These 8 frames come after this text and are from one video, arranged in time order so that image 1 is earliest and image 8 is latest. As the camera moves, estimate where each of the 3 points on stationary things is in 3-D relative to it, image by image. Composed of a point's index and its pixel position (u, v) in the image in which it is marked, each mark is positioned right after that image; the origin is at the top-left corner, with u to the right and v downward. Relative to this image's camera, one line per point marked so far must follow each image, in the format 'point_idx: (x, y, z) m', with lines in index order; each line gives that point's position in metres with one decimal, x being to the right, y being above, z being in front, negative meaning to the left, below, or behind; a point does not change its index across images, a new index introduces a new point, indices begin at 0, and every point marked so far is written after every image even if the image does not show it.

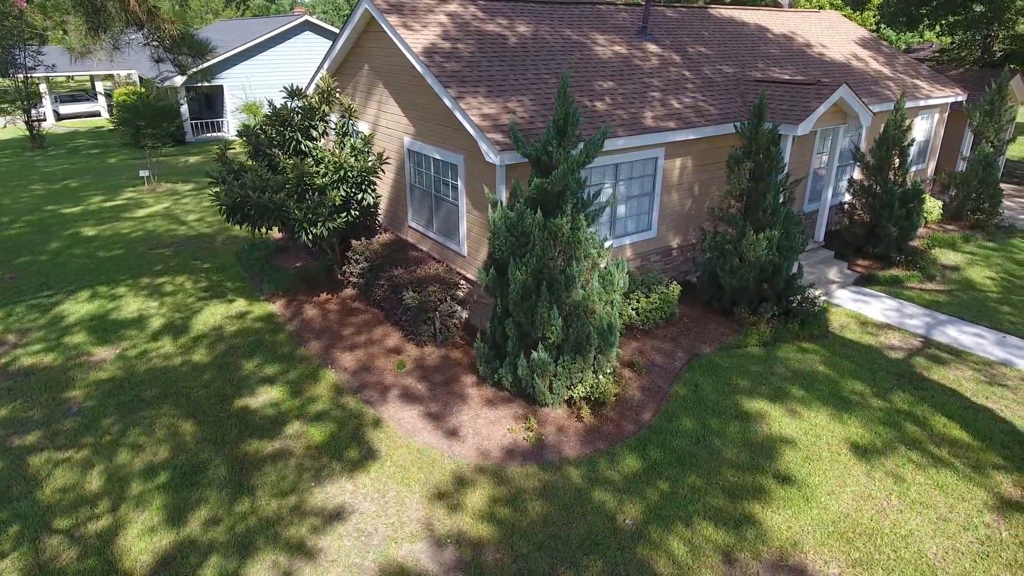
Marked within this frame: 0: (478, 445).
0: (-0.4, -1.7, +6.6) m
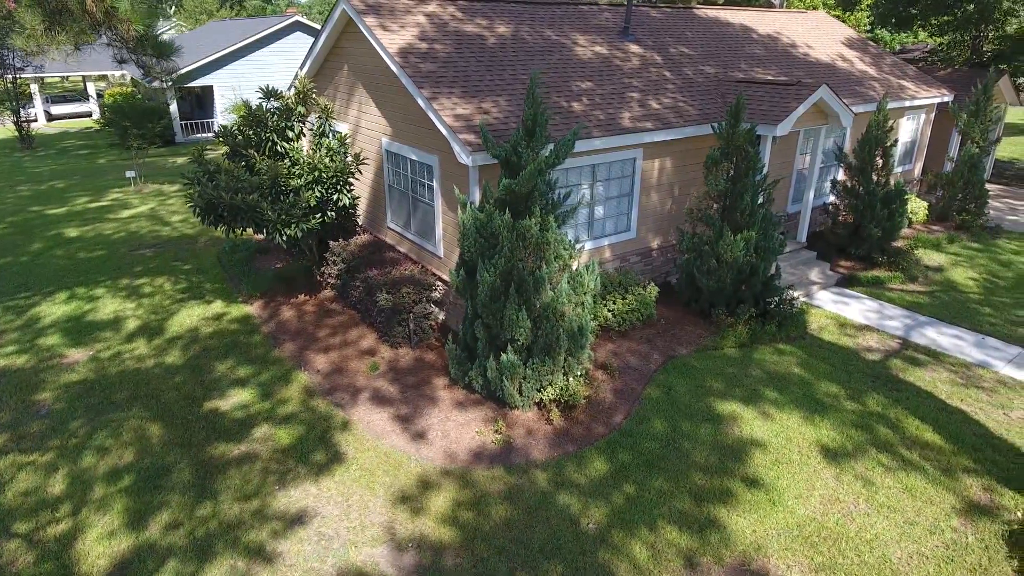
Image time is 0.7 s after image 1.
0: (-0.7, -1.8, +6.5) m
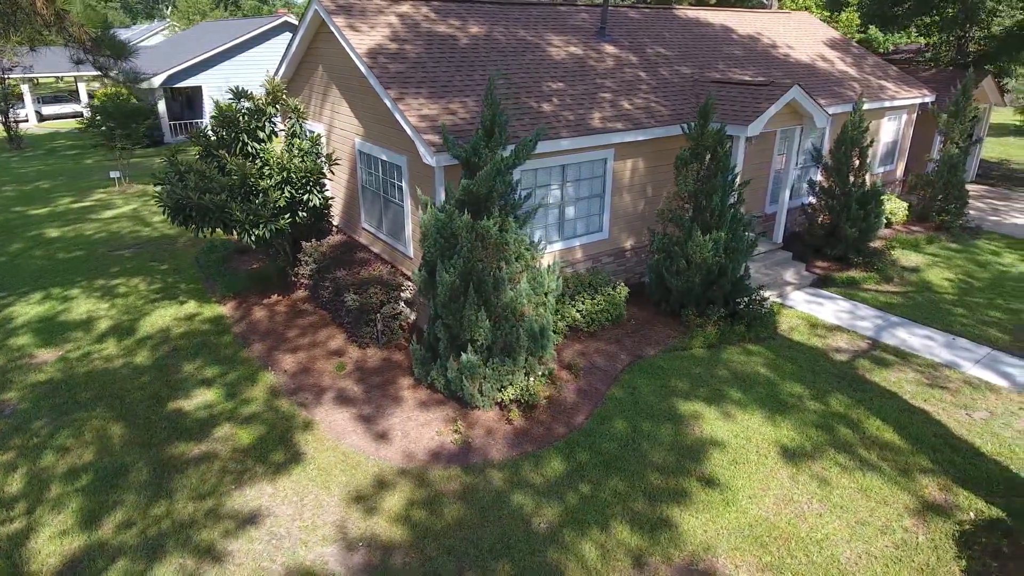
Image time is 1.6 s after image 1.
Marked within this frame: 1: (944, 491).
0: (-1.2, -1.8, +6.5) m
1: (+4.4, -2.1, +6.0) m
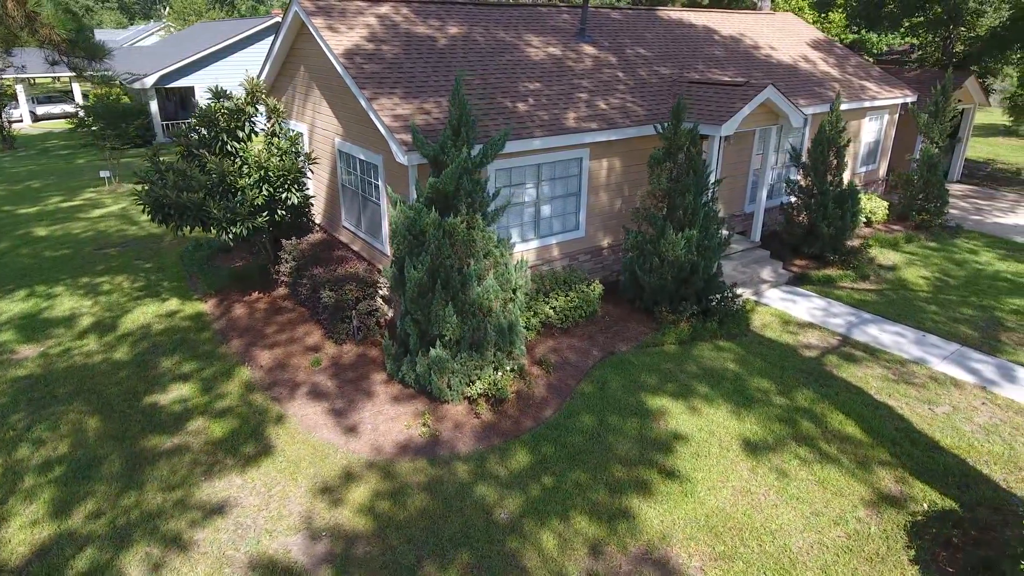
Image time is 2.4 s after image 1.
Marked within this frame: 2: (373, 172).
0: (-1.6, -1.7, +6.7) m
1: (+4.0, -2.0, +6.2) m
2: (-2.1, +1.7, +8.9) m
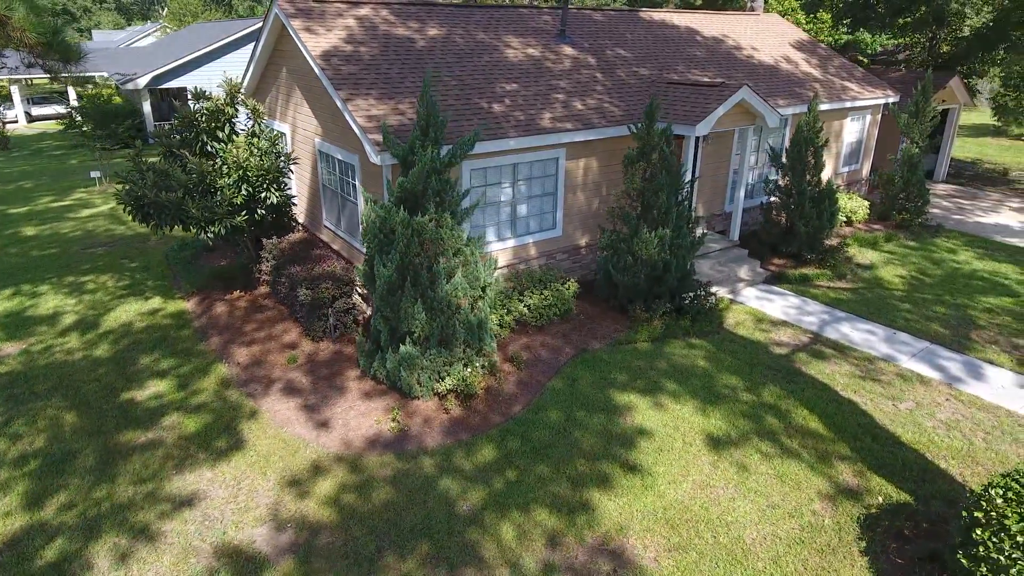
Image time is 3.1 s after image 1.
0: (-1.9, -1.7, +6.8) m
1: (+3.7, -2.0, +6.3) m
2: (-2.5, +1.8, +9.0) m
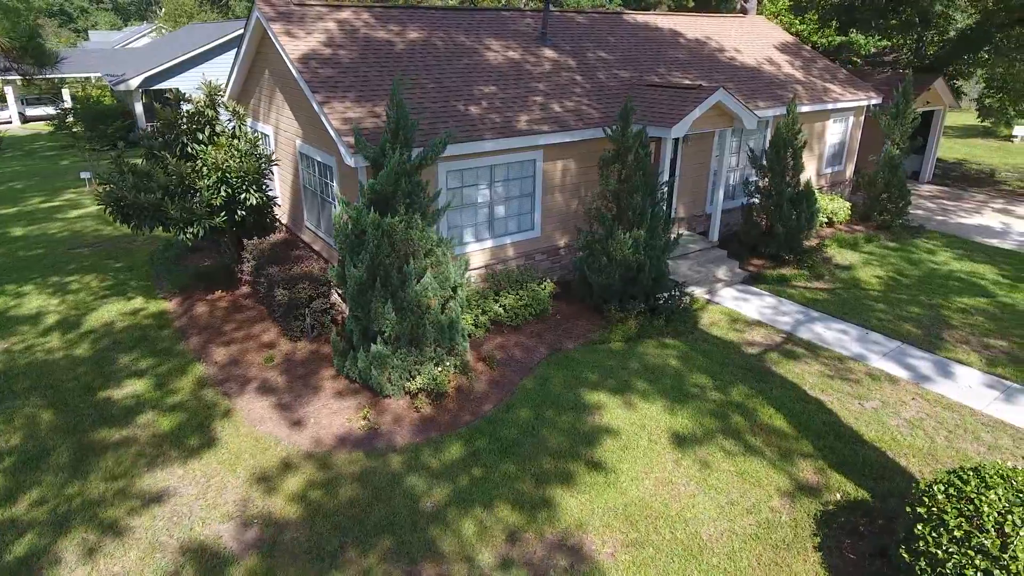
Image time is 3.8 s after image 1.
0: (-2.3, -1.7, +6.9) m
1: (+3.3, -2.0, +6.4) m
2: (-2.8, +1.8, +9.1) m
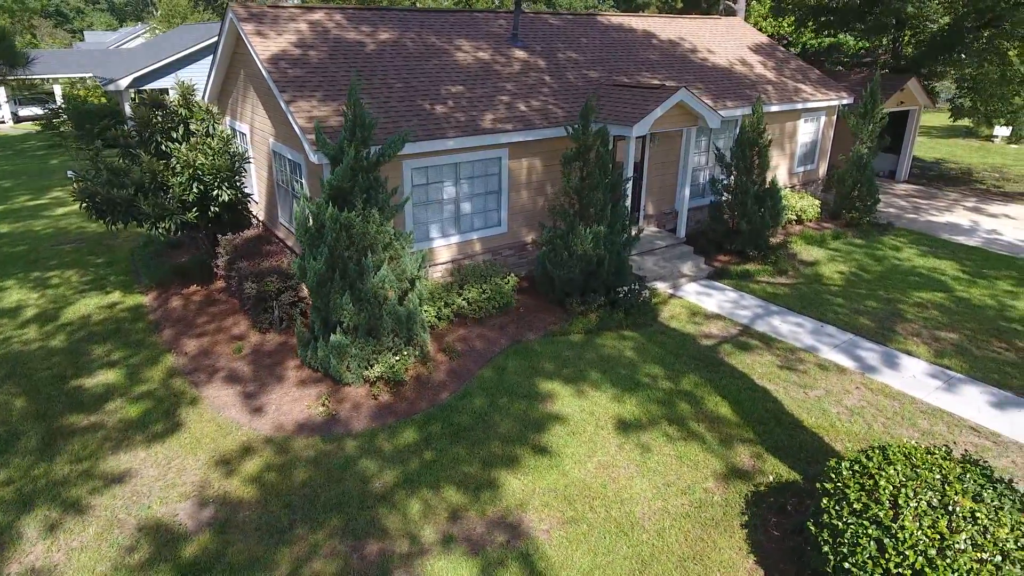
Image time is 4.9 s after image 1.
0: (-2.9, -1.6, +7.2) m
1: (+2.7, -1.9, +6.7) m
2: (-3.4, +1.9, +9.4) m
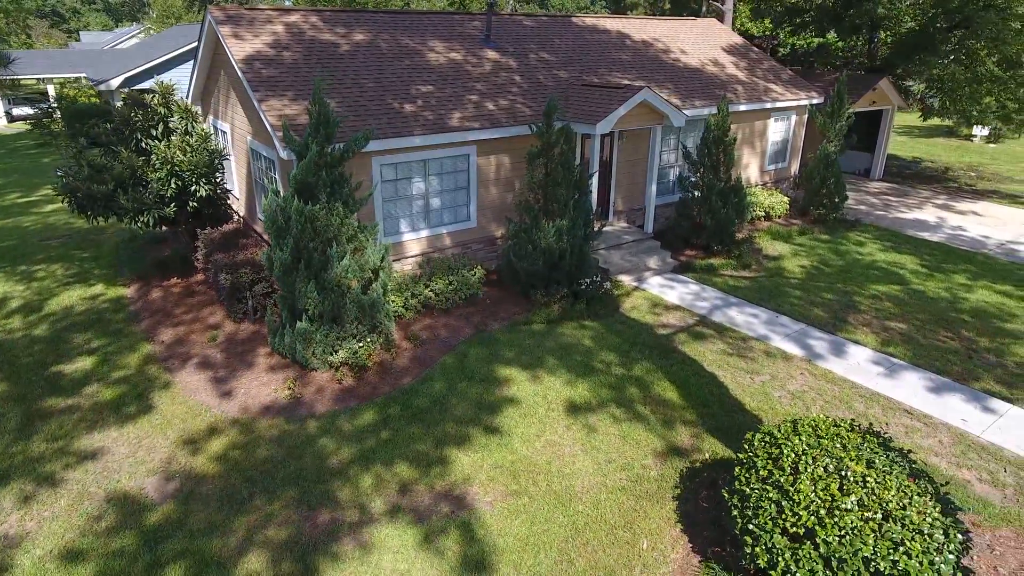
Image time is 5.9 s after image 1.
0: (-3.4, -1.5, +7.5) m
1: (+2.2, -1.8, +7.0) m
2: (-4.0, +2.0, +9.8) m
